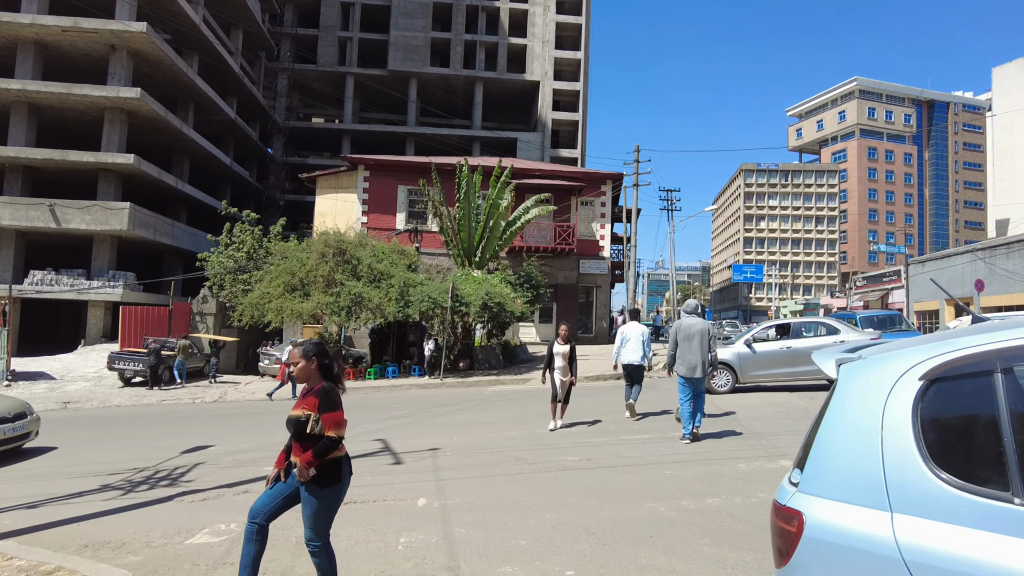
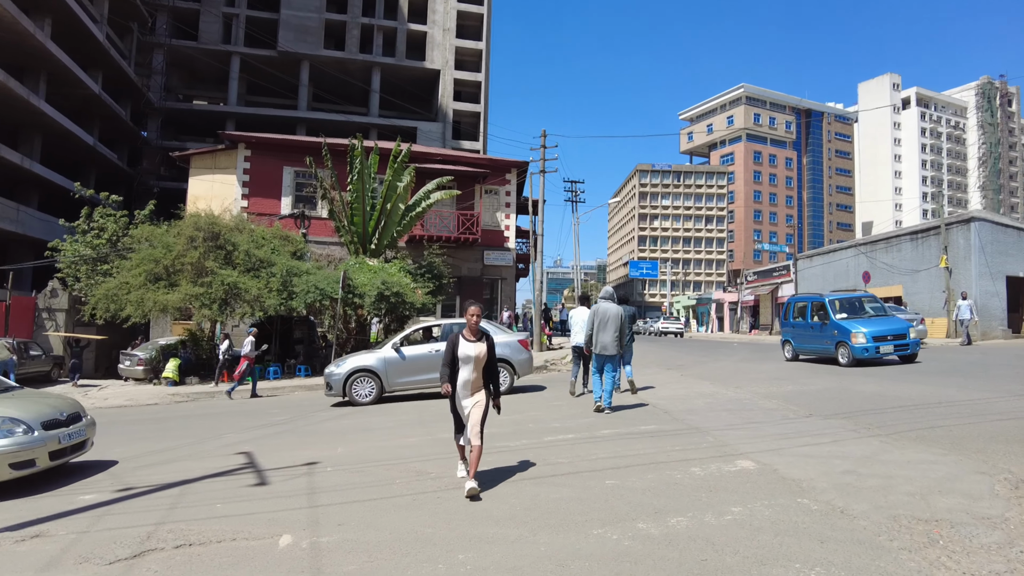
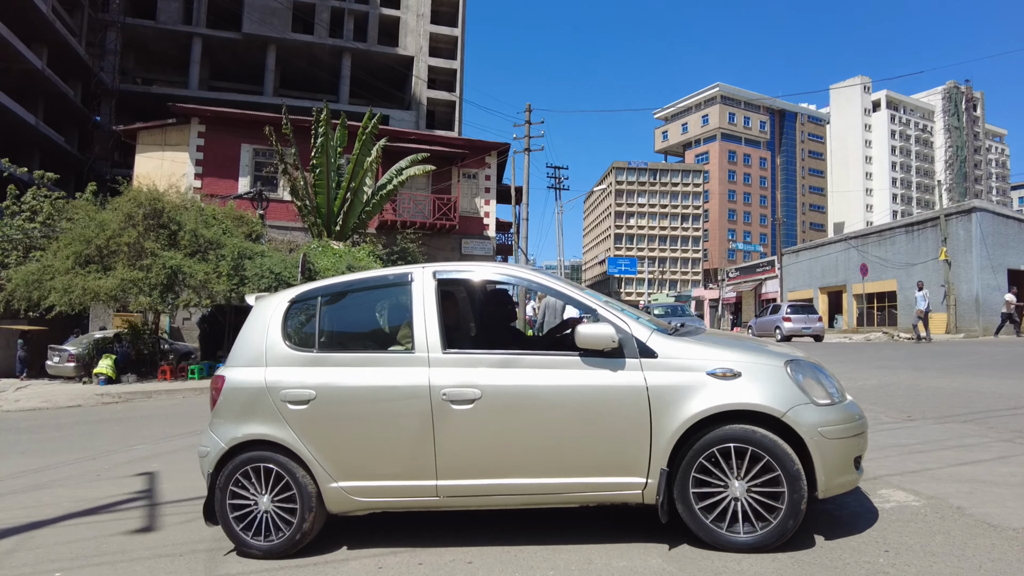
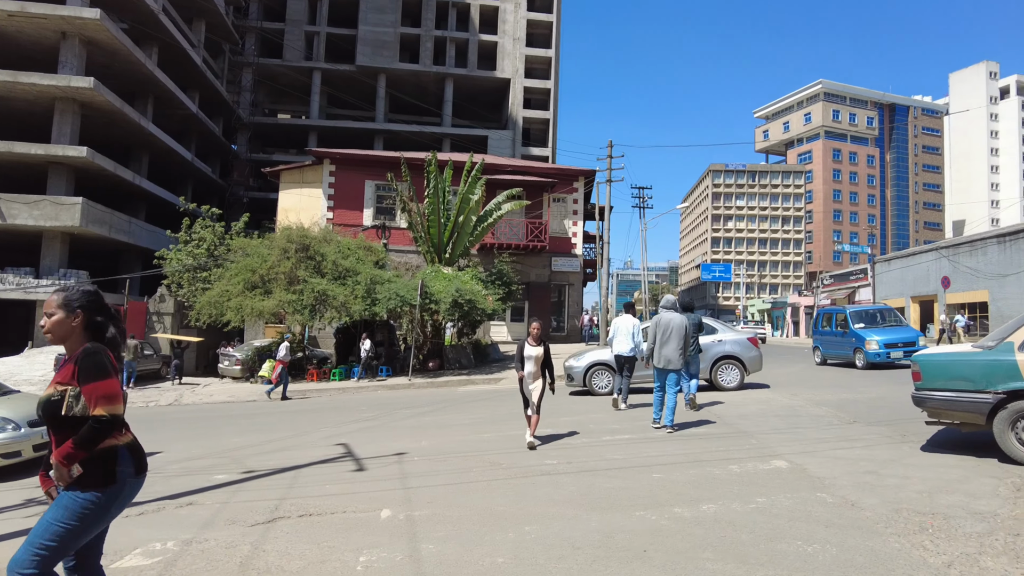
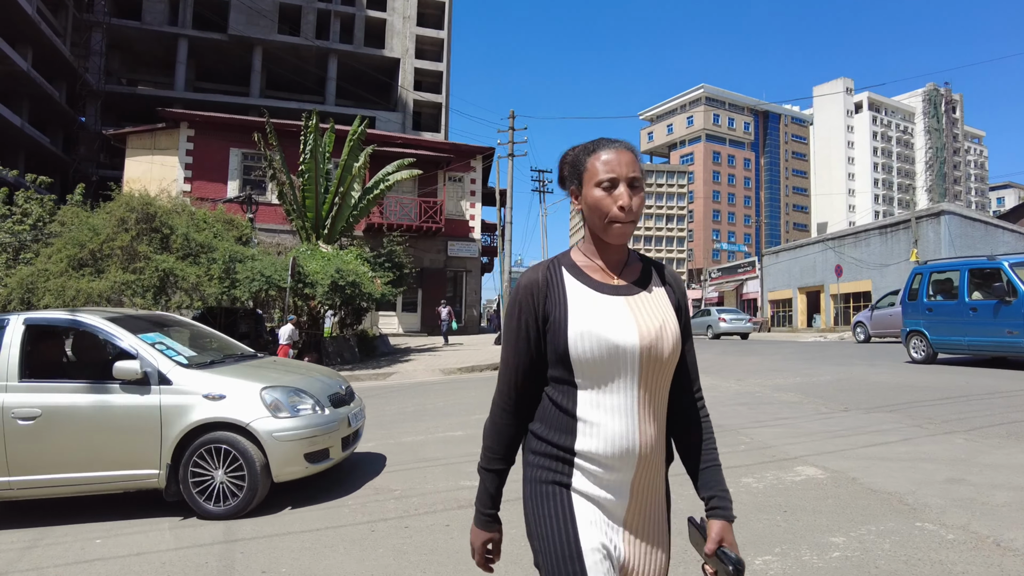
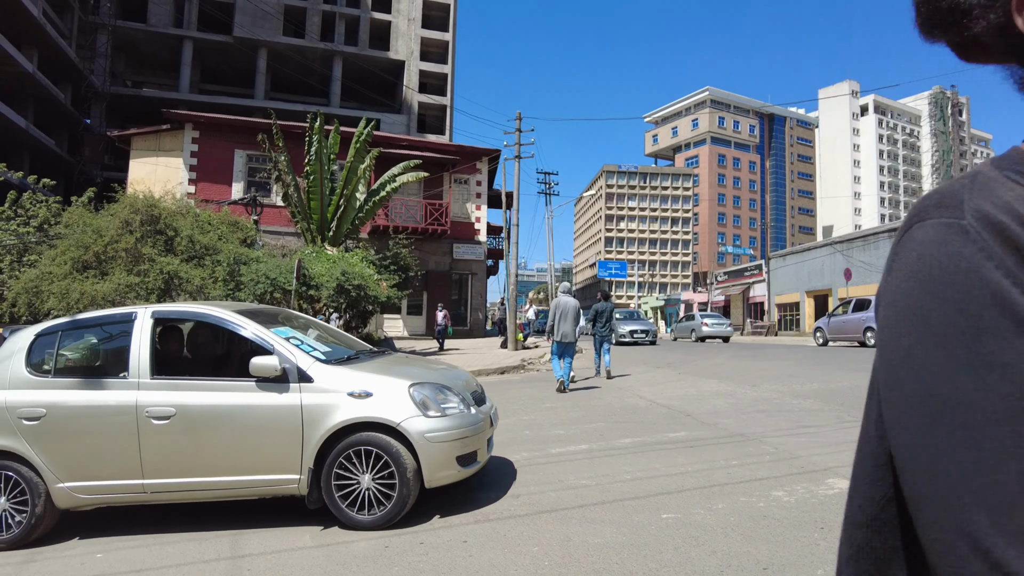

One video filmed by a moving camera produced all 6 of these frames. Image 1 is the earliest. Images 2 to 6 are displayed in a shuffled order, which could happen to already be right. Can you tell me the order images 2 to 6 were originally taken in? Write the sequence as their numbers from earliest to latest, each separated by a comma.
4, 2, 5, 6, 3
